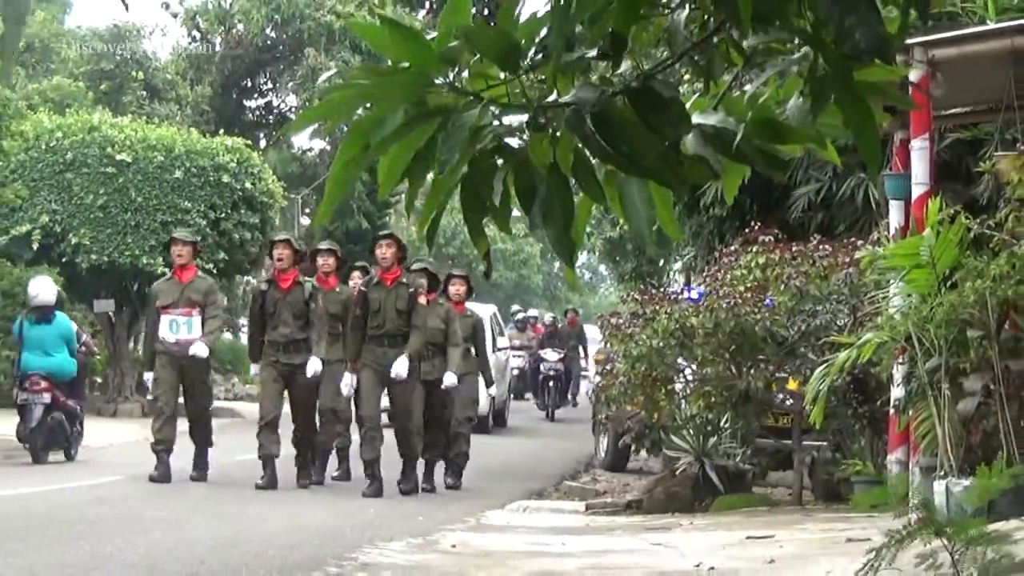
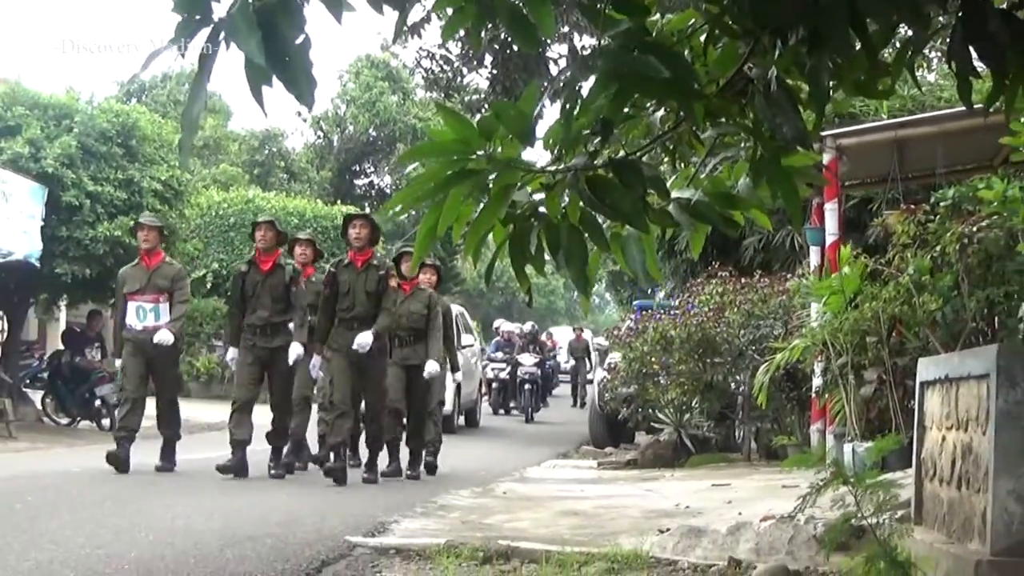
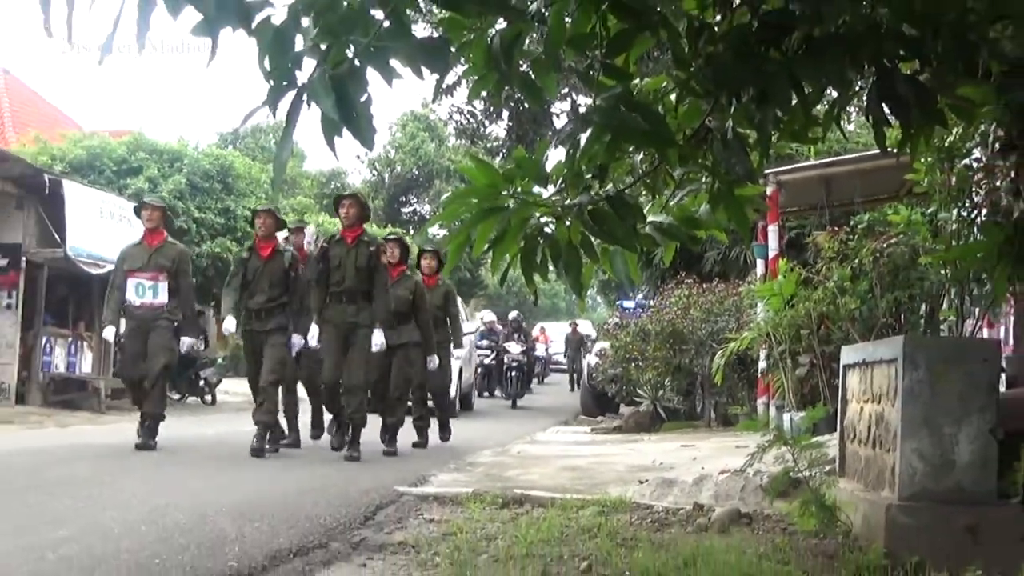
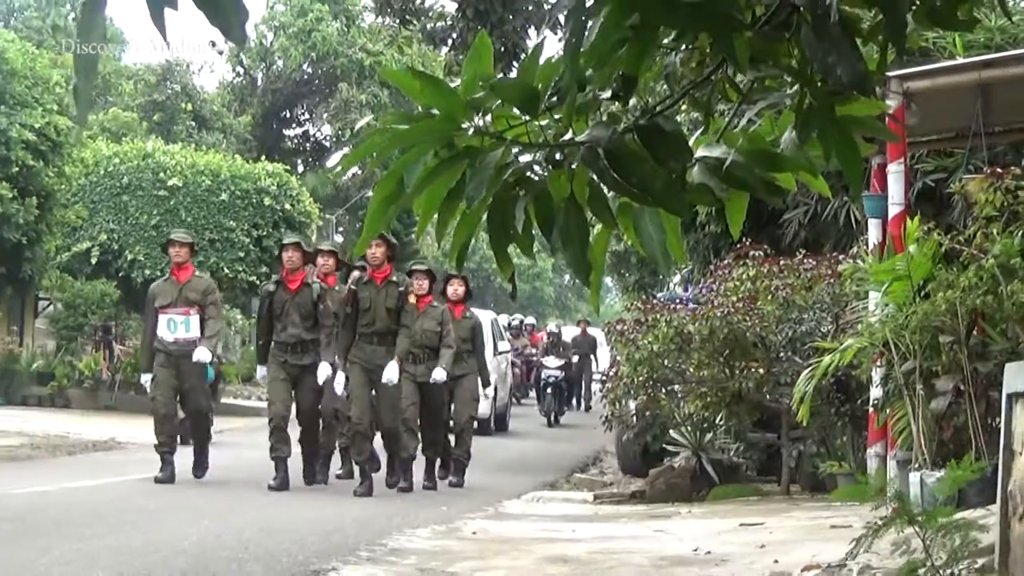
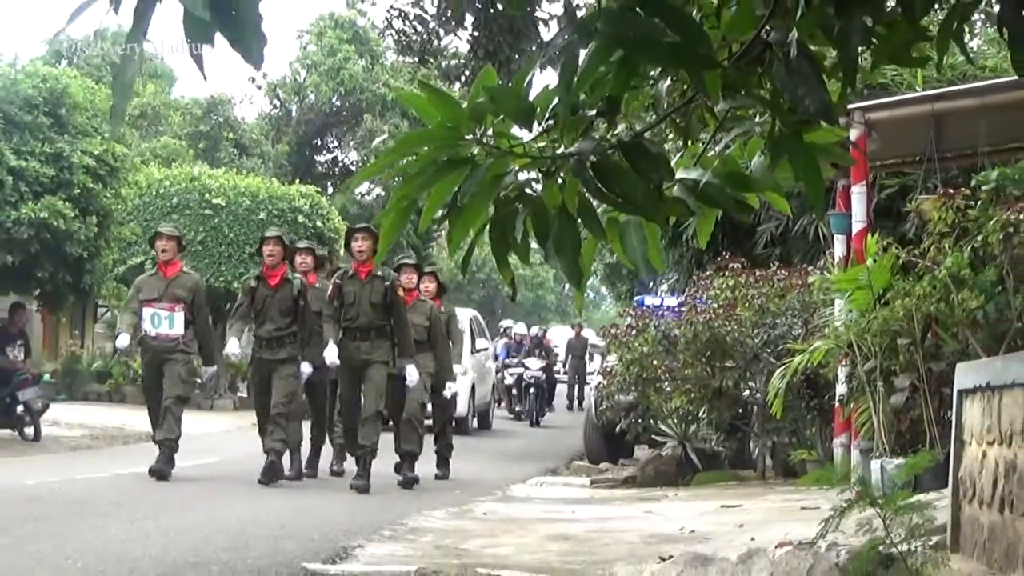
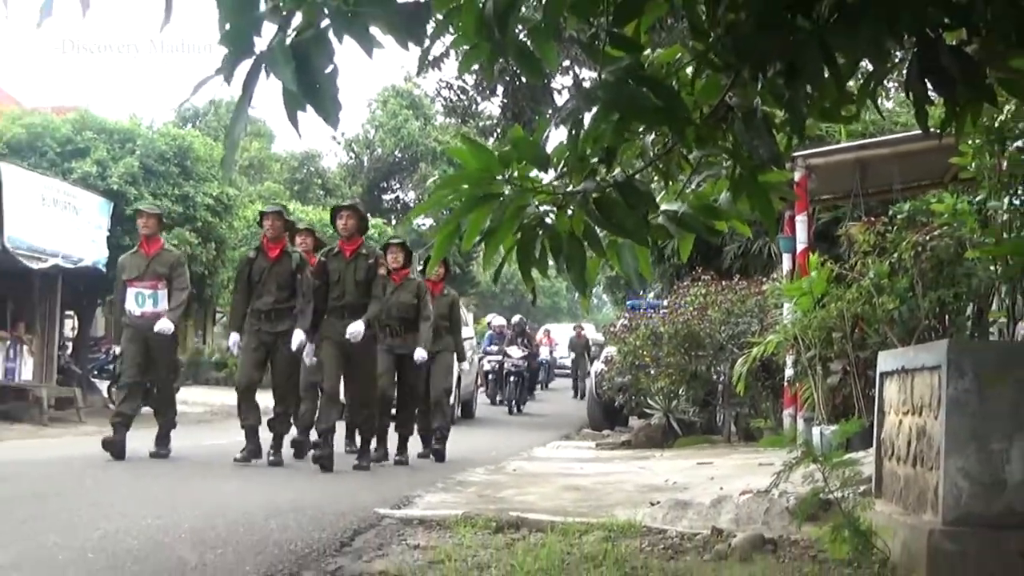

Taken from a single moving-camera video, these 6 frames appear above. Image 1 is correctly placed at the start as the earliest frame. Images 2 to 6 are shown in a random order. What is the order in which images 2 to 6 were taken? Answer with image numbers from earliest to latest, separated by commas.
4, 5, 2, 6, 3
